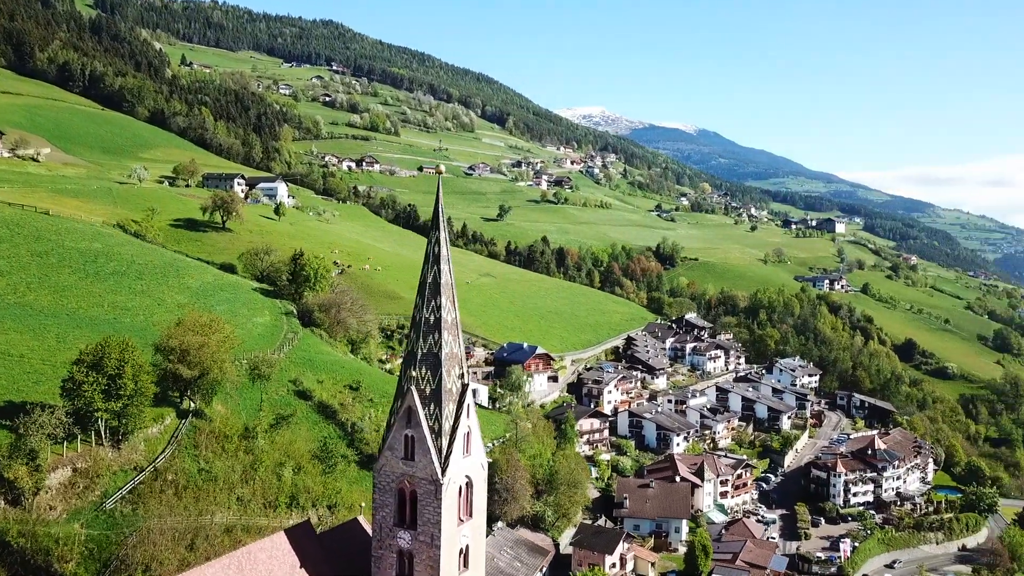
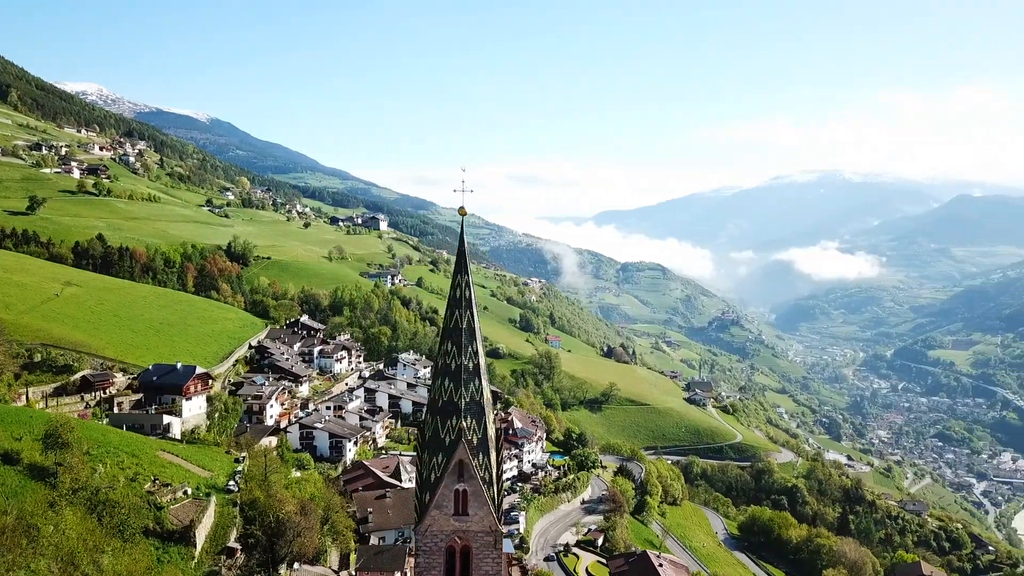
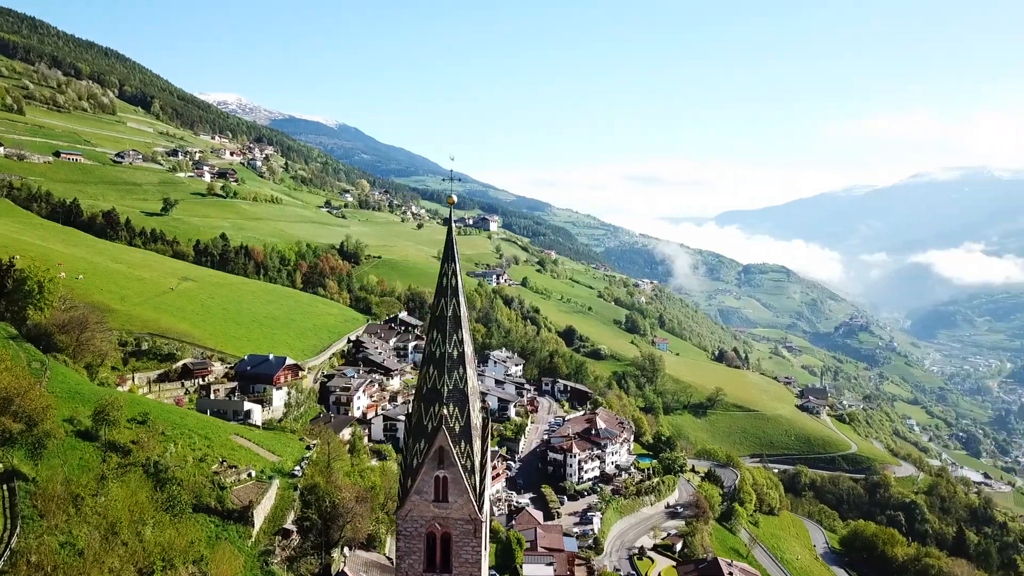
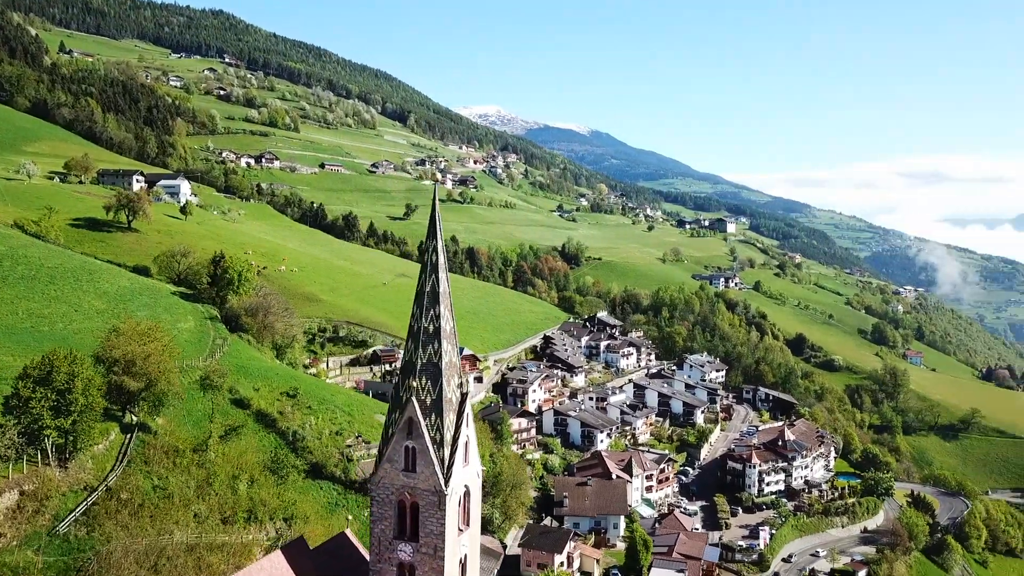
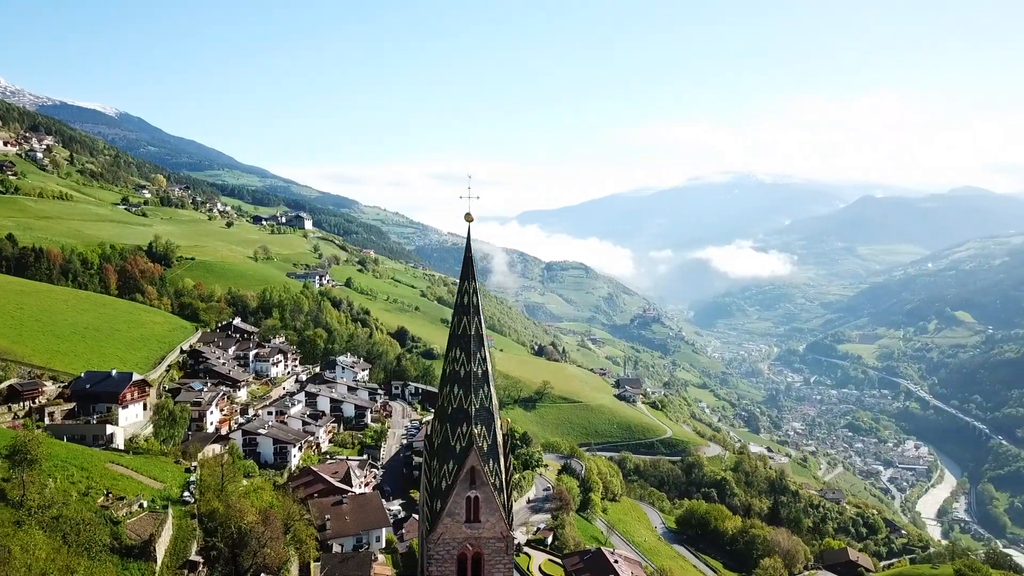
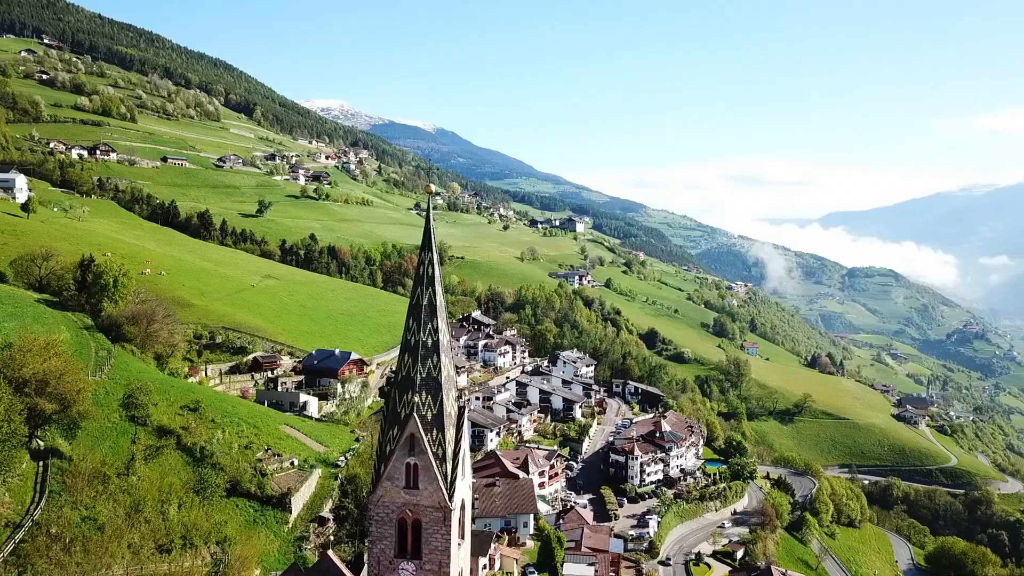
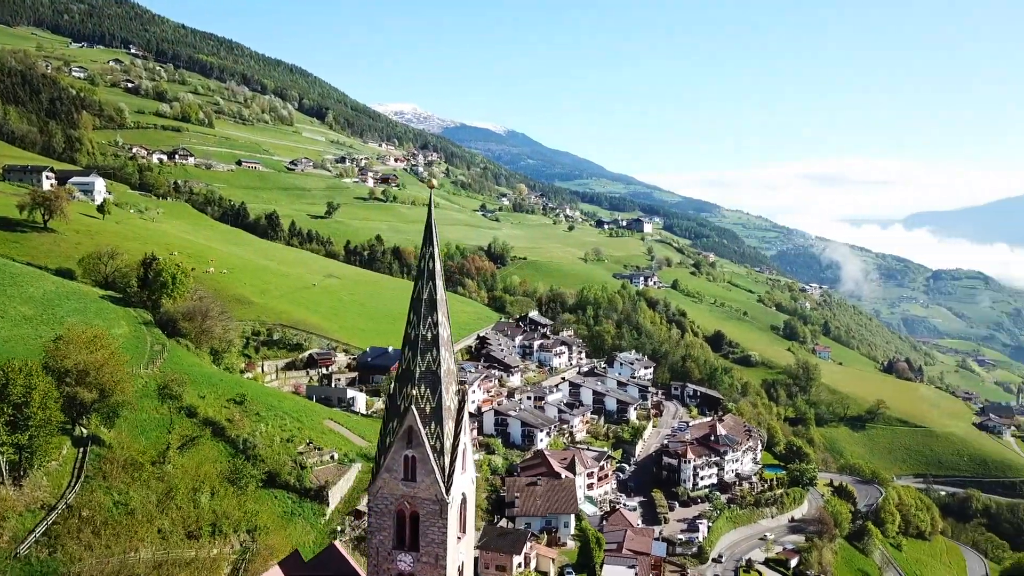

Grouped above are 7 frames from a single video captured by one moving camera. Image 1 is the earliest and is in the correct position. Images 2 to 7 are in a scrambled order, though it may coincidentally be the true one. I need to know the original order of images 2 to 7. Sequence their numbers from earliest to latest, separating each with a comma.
4, 7, 6, 3, 2, 5
